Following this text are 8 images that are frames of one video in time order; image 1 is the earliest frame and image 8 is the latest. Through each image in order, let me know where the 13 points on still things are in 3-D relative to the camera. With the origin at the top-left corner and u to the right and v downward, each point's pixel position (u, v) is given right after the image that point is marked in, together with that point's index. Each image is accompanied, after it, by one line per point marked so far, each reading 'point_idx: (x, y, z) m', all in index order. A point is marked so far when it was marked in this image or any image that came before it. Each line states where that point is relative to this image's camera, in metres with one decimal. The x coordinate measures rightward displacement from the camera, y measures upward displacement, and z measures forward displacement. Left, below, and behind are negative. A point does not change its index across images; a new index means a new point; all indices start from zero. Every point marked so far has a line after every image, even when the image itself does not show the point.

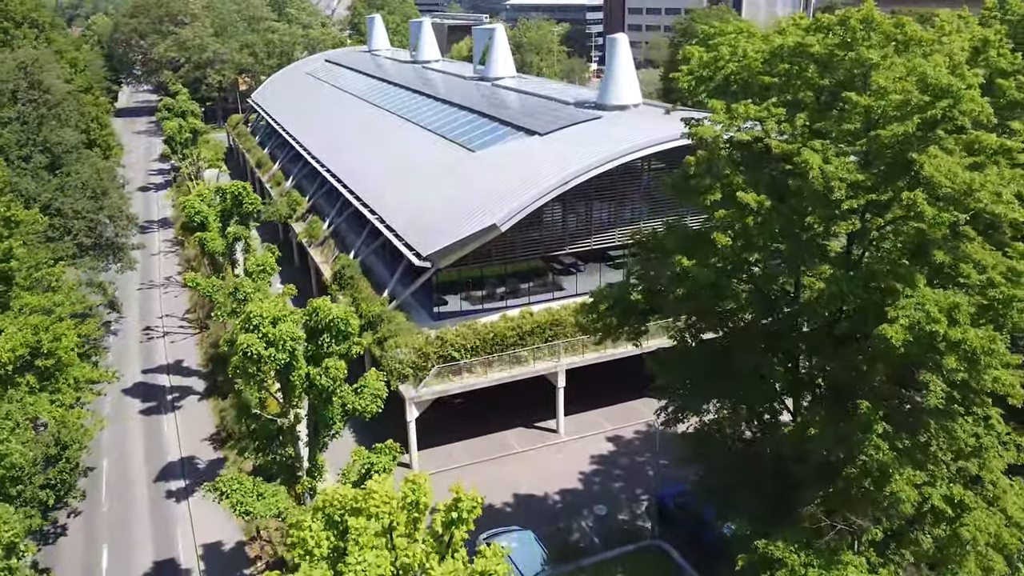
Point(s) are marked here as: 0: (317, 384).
0: (-4.6, -2.3, +14.7) m
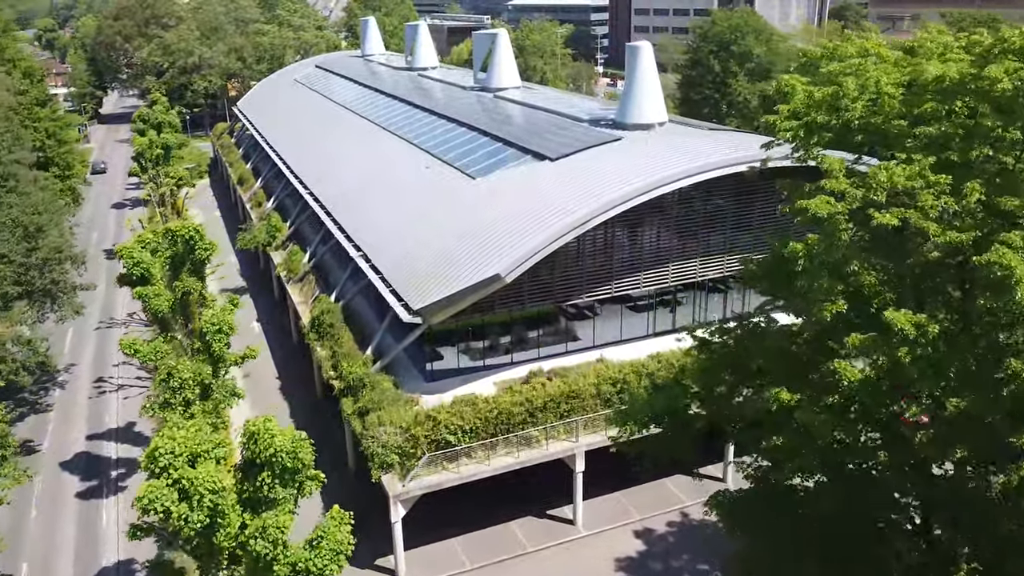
0: (-4.4, -4.3, +10.5) m
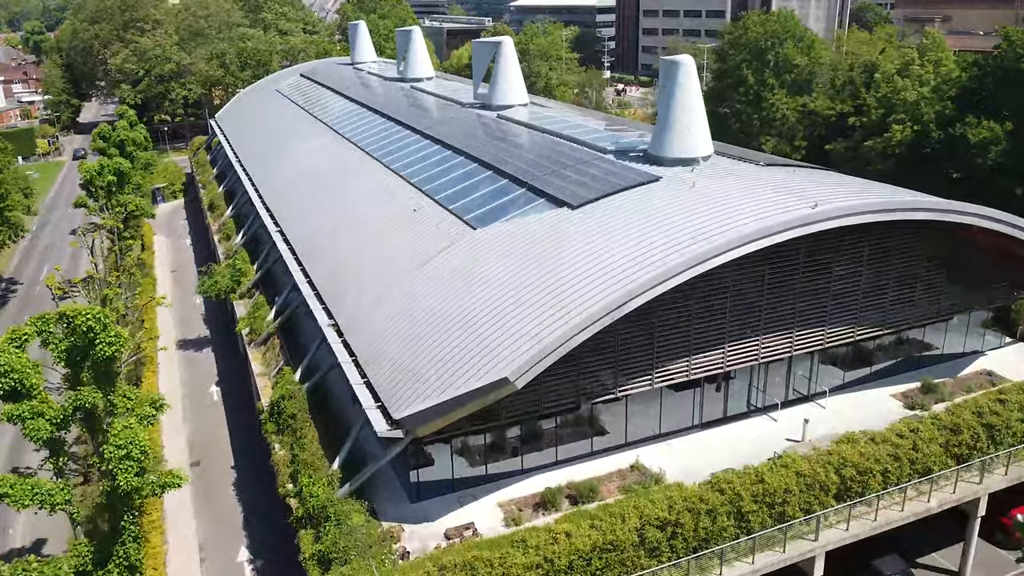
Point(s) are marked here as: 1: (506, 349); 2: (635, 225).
0: (-4.1, -6.9, +5.2) m
1: (-0.2, -1.6, +15.9) m
2: (+3.6, +1.8, +18.4) m
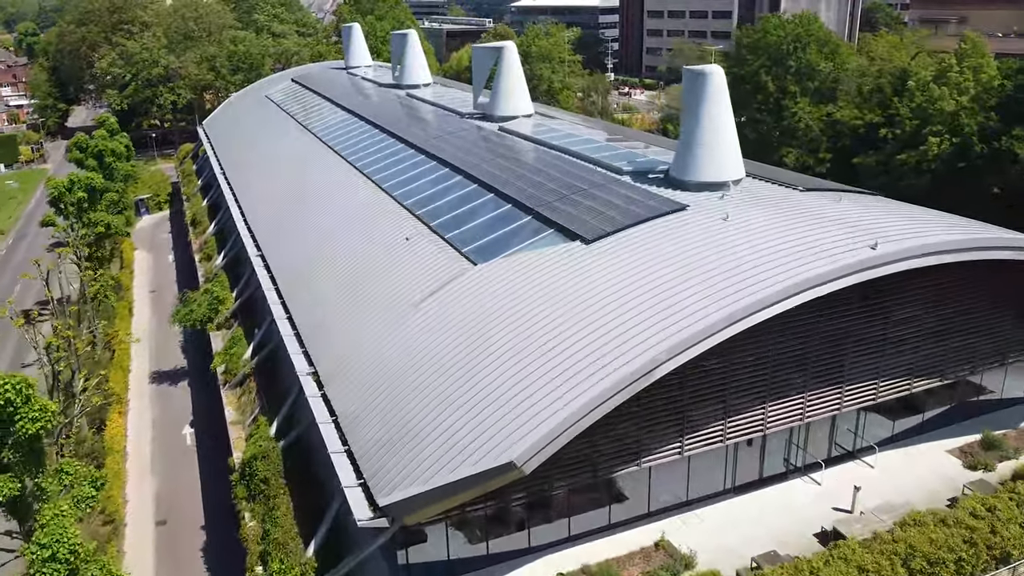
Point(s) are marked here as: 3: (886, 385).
0: (-3.9, -8.2, +2.5) m
1: (0.0, -2.8, +13.3) m
2: (+3.8, +0.5, +15.8) m
3: (+10.4, -2.7, +17.4) m
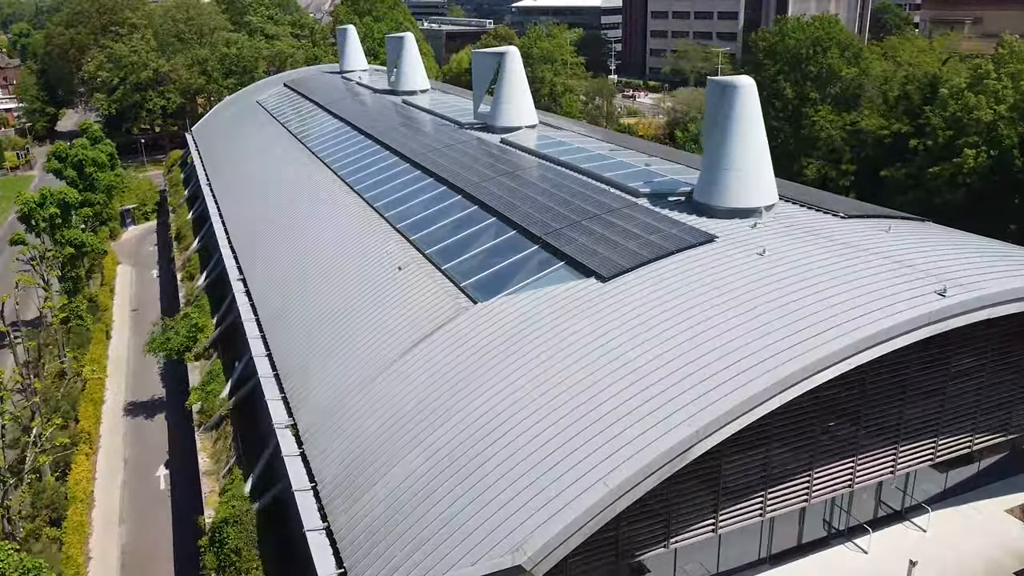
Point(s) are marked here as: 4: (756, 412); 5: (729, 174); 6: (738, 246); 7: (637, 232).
0: (-3.8, -9.3, +0.4) m
1: (+0.1, -3.9, +11.2) m
2: (+3.9, -0.6, +13.6) m
3: (+10.5, -3.8, +15.3) m
4: (+4.5, -2.2, +11.6) m
5: (+5.8, +3.1, +17.0) m
6: (+5.6, +1.1, +15.6) m
7: (+3.3, +1.5, +16.7) m
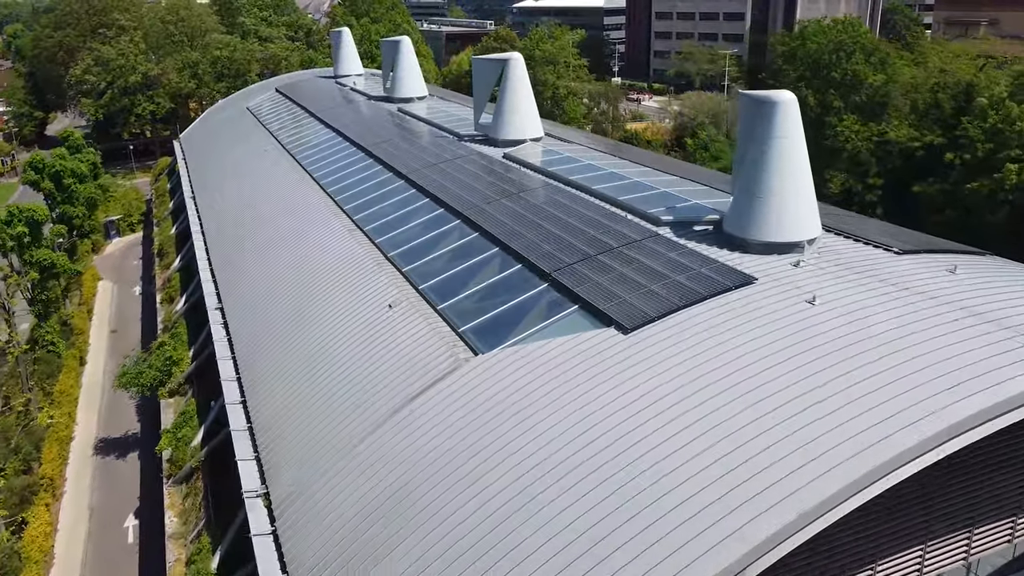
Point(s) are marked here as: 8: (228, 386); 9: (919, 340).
0: (-3.7, -10.4, -1.8) m
1: (+0.2, -5.0, +9.0) m
2: (+4.0, -1.7, +11.4) m
3: (+10.7, -4.9, +13.1) m
4: (+4.6, -3.3, +9.4) m
5: (+6.0, +2.0, +14.9) m
6: (+5.8, 0.0, +13.5) m
7: (+3.5, +0.4, +14.6) m
8: (-8.2, -2.8, +18.2) m
9: (+7.6, -0.8, +11.6) m
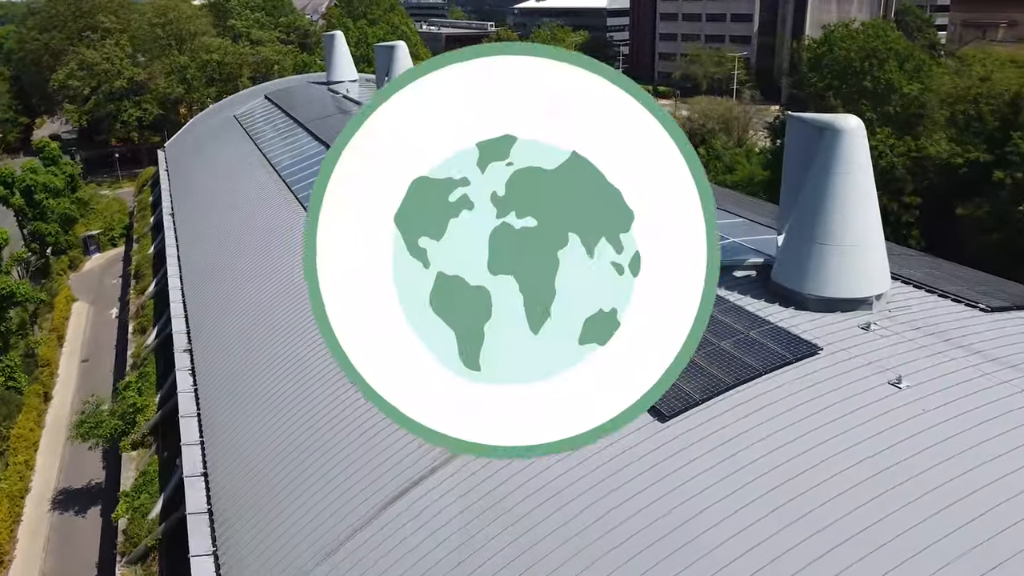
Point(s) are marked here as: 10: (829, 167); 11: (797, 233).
0: (-3.5, -11.6, -4.3) m
1: (+0.4, -6.3, +6.5) m
2: (+4.2, -2.9, +8.9) m
3: (+10.8, -6.1, +10.6) m
4: (+4.8, -4.6, +6.9) m
5: (+6.1, +0.7, +12.3) m
6: (+5.9, -1.3, +11.0) m
7: (+3.6, -0.9, +12.1) m
8: (-8.1, -4.1, +15.6) m
9: (+7.7, -2.1, +9.1) m
10: (+6.2, +2.2, +12.3) m
11: (+5.8, +0.8, +12.6) m
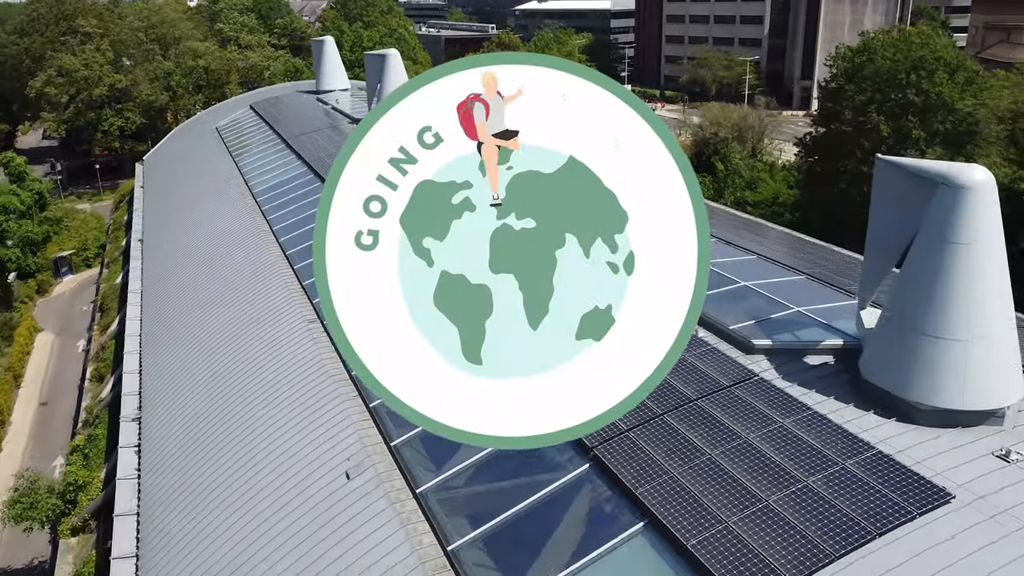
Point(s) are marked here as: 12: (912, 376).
0: (-3.4, -13.2, -7.3) m
1: (+0.6, -7.8, +3.4) m
2: (+4.4, -4.5, +5.9) m
3: (+11.0, -7.7, +7.5) m
4: (+5.0, -6.1, +3.8) m
5: (+6.3, -0.9, +9.3) m
6: (+6.1, -2.9, +7.9) m
7: (+3.8, -2.5, +9.0) m
8: (-7.9, -5.7, +12.6) m
9: (+7.9, -3.7, +6.0) m
10: (+6.4, +0.6, +9.2) m
11: (+6.0, -0.7, +9.5) m
12: (+6.3, -1.7, +9.4) m
